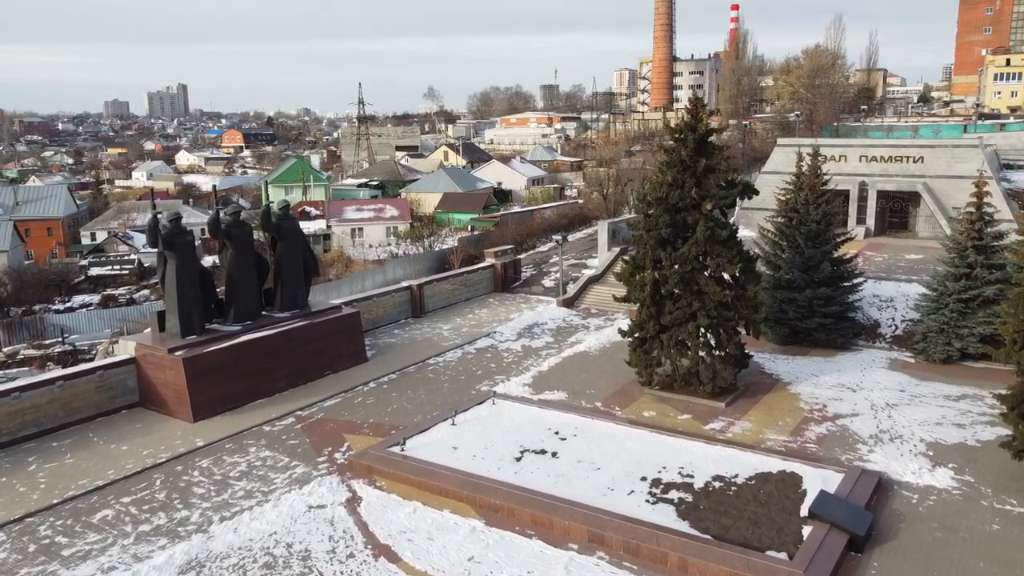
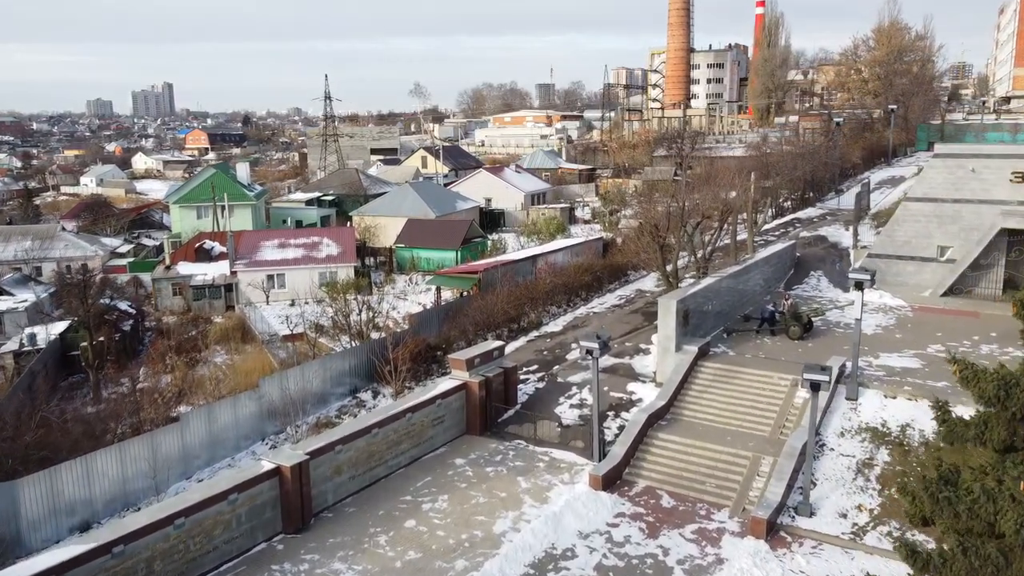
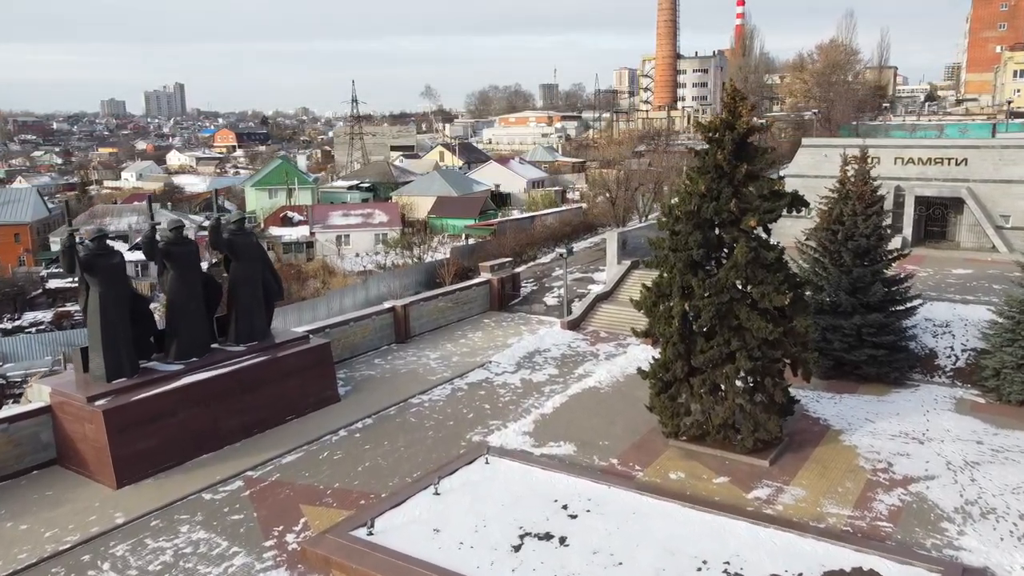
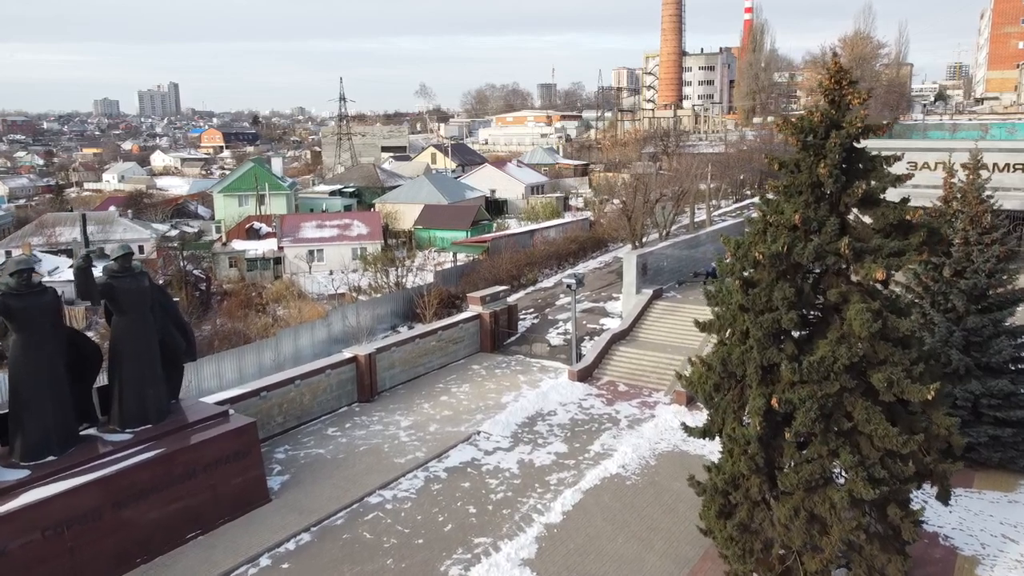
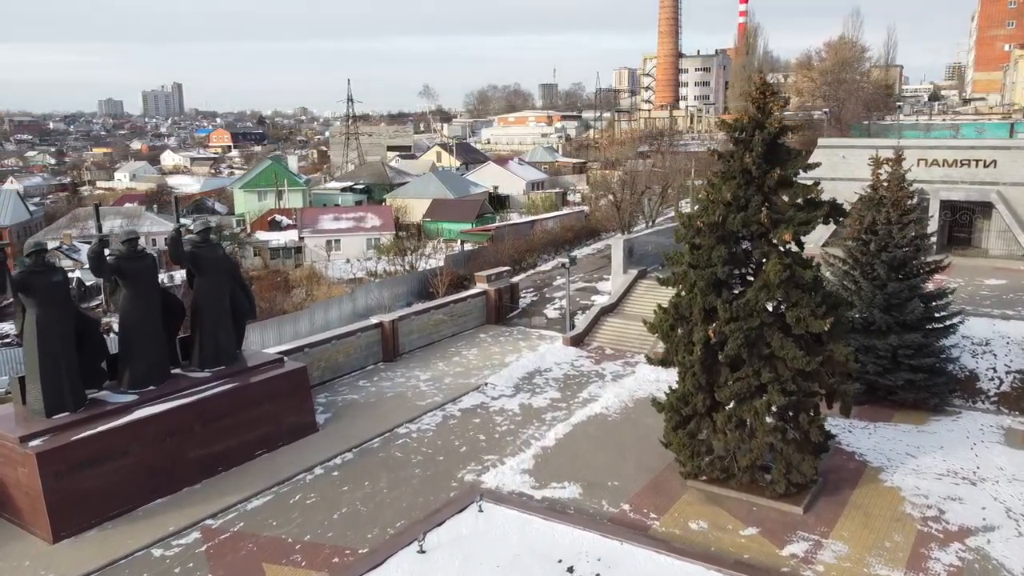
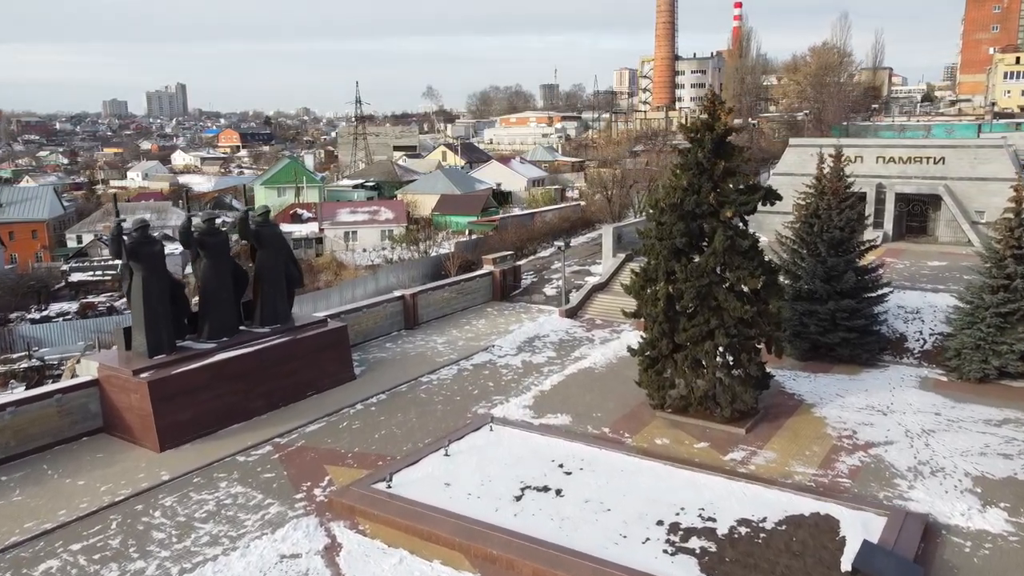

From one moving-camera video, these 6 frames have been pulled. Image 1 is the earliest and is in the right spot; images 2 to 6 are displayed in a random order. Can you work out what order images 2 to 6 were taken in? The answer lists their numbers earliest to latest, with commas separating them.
6, 3, 5, 4, 2
